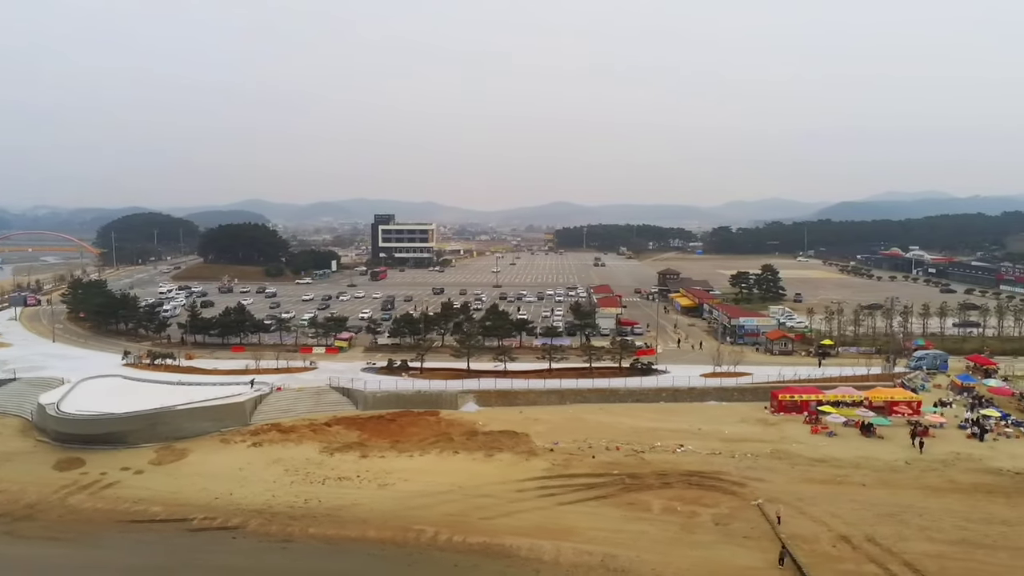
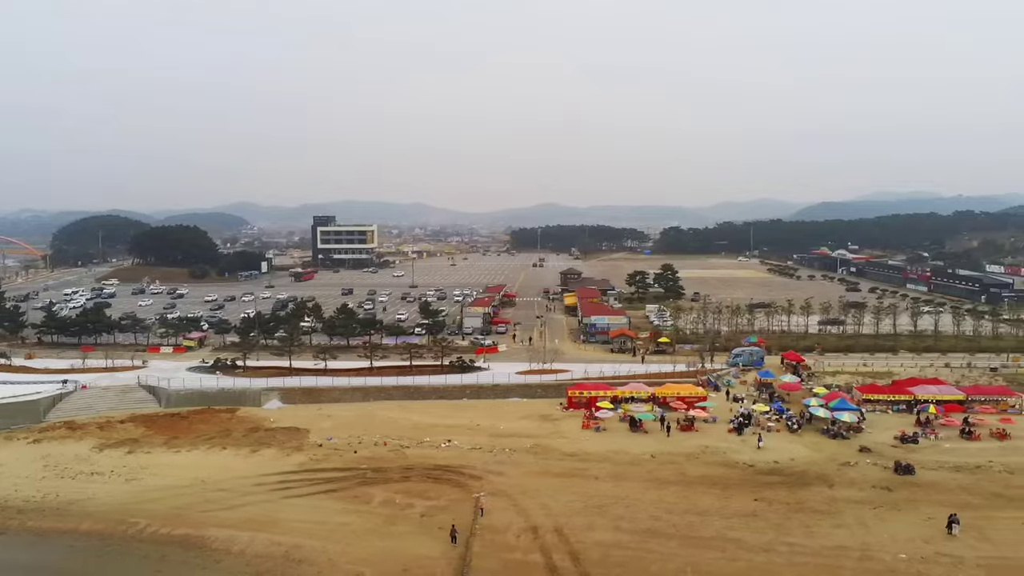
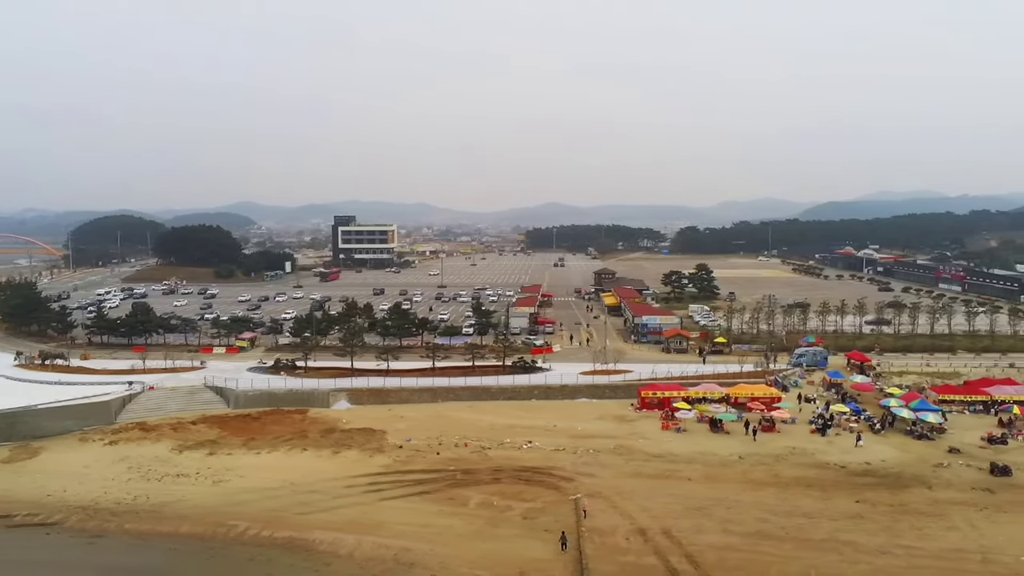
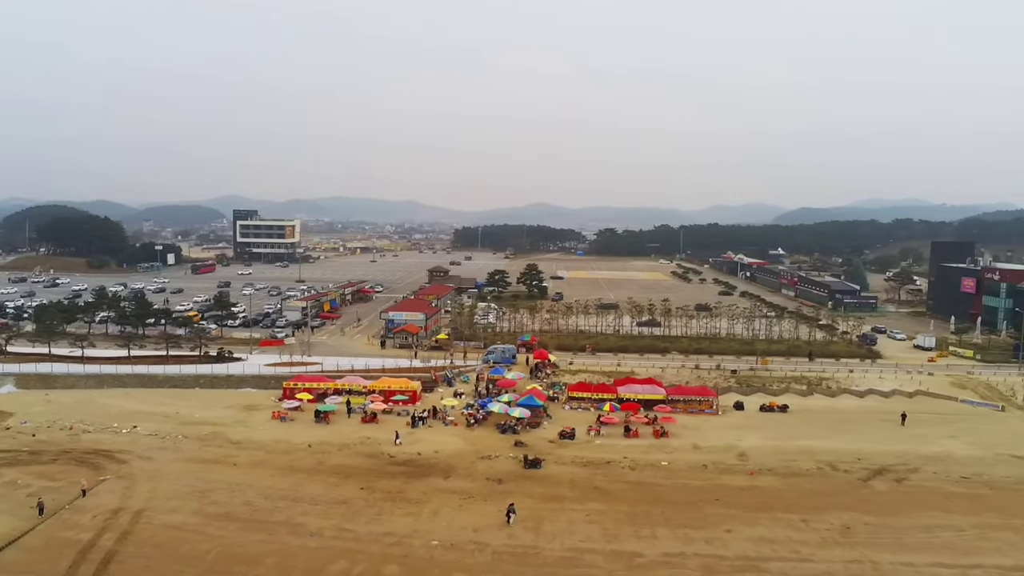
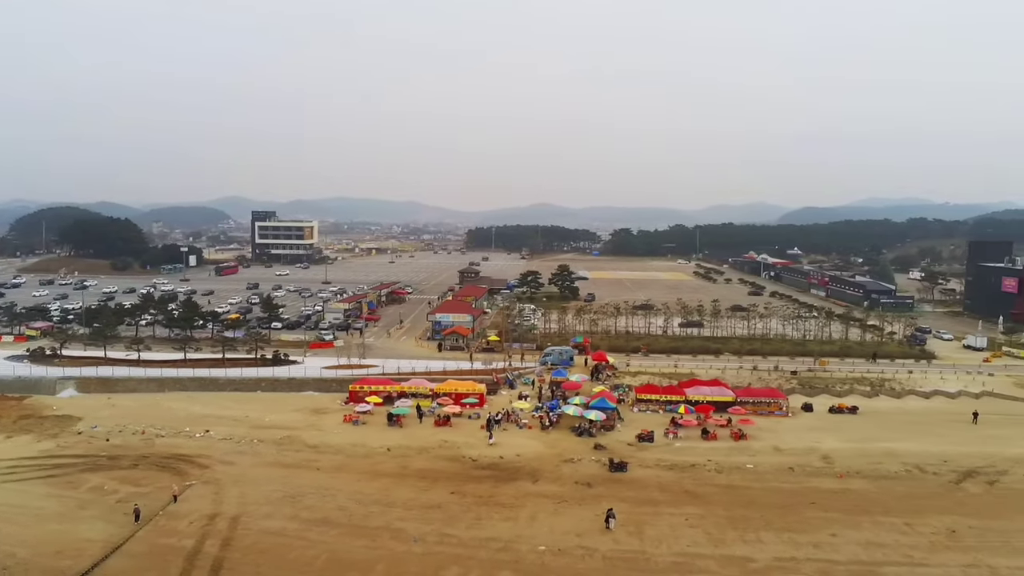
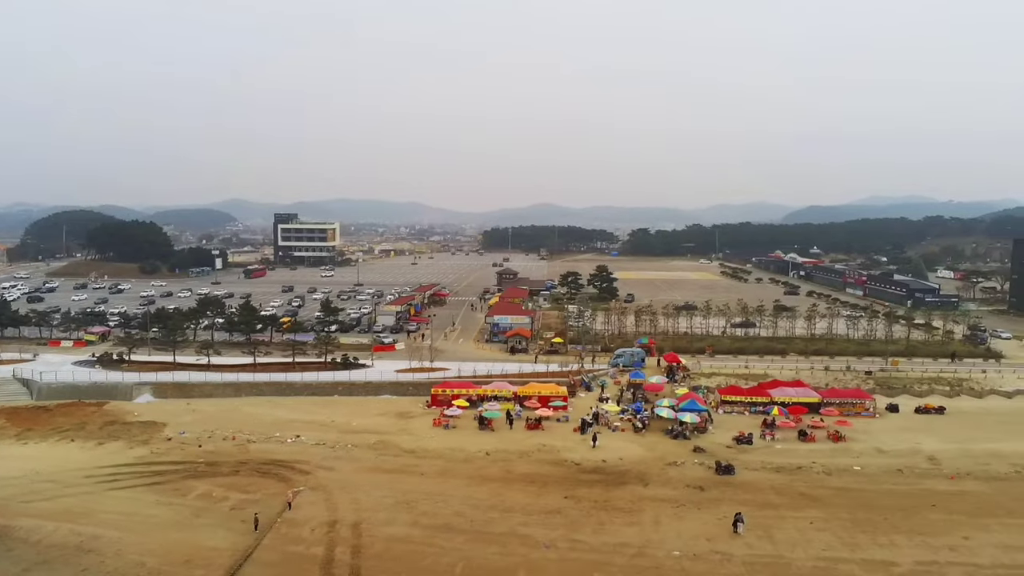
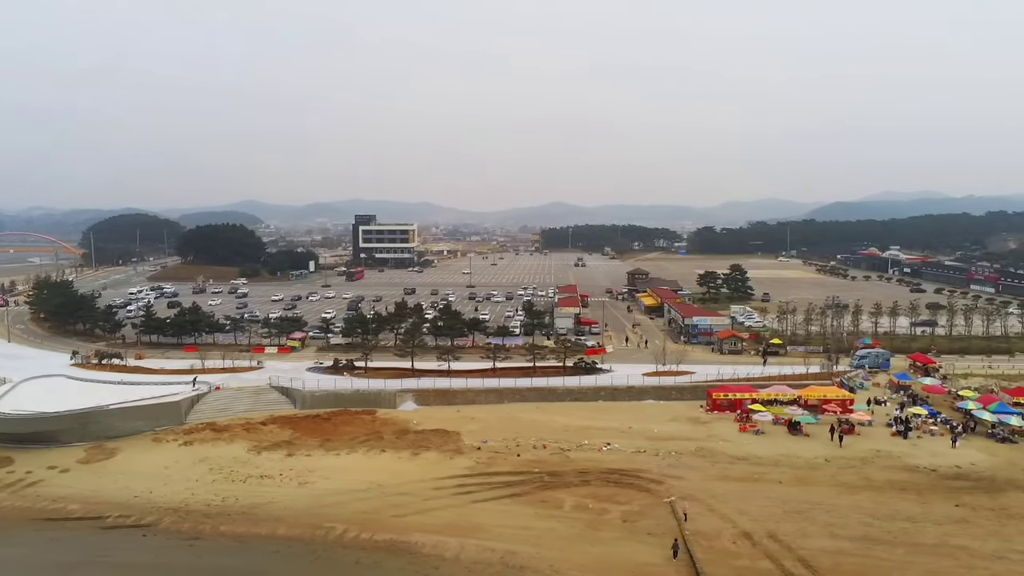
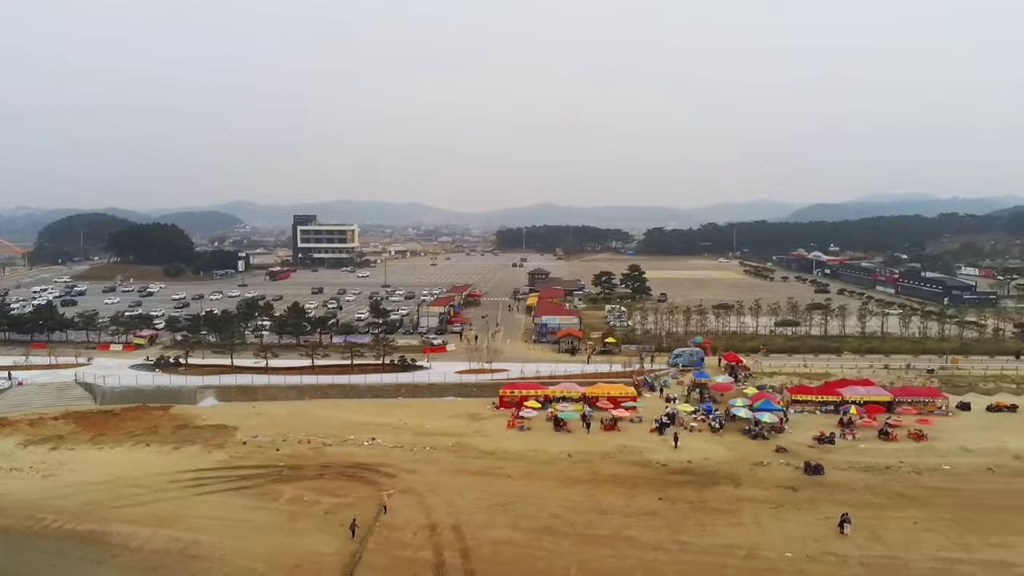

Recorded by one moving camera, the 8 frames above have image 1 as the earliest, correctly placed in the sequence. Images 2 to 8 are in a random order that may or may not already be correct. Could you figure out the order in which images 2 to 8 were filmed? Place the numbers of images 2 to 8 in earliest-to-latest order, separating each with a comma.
7, 3, 2, 8, 6, 5, 4
